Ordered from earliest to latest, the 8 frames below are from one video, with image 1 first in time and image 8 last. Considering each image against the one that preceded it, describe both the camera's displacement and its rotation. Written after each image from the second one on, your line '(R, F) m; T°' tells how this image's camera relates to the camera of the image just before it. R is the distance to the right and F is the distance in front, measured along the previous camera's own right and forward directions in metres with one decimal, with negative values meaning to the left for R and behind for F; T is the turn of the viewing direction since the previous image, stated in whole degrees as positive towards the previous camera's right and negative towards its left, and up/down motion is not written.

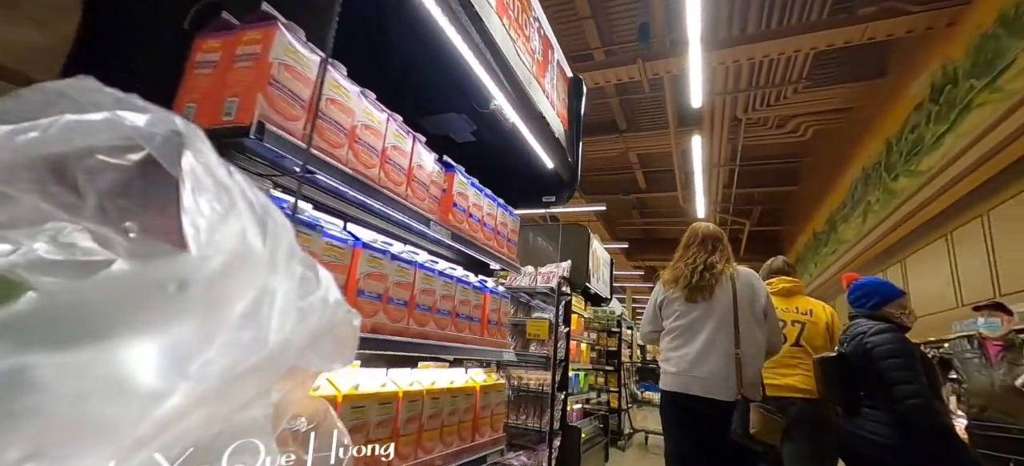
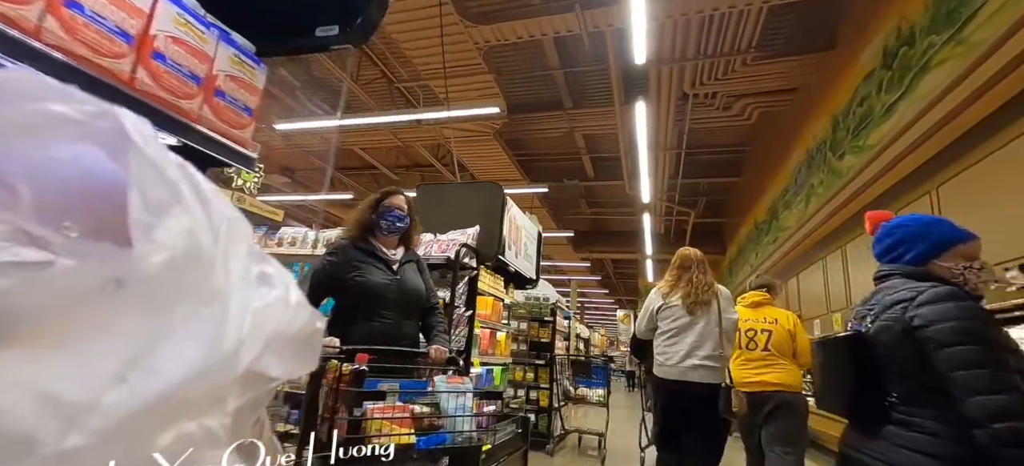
(+0.3, +0.6) m; +6°
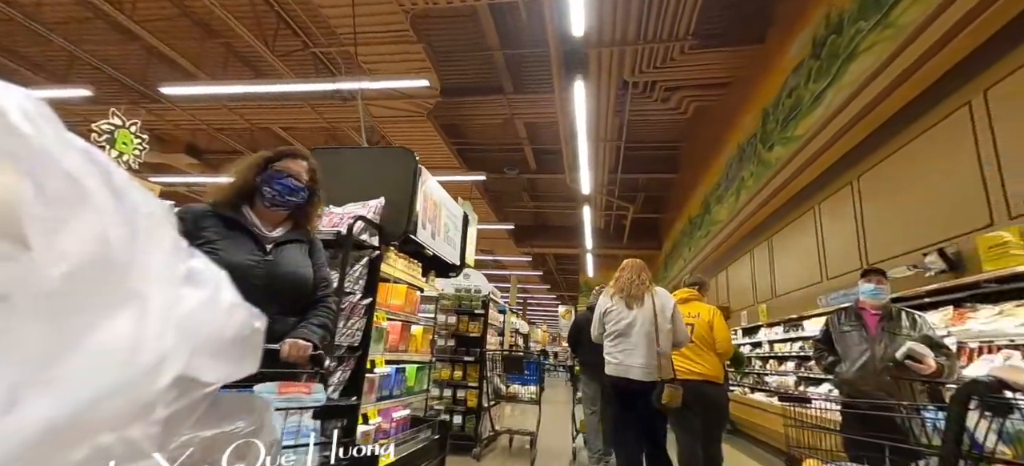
(+0.2, +0.3) m; +7°
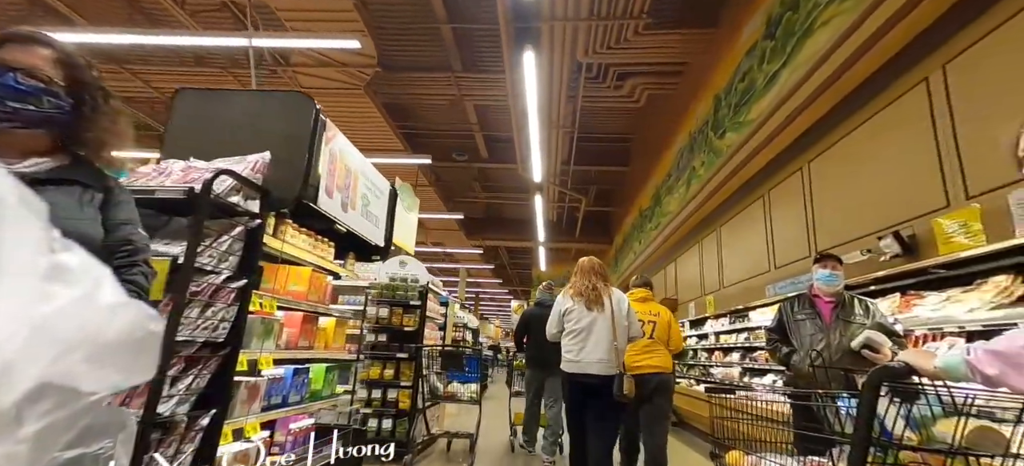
(+0.1, +0.3) m; +6°
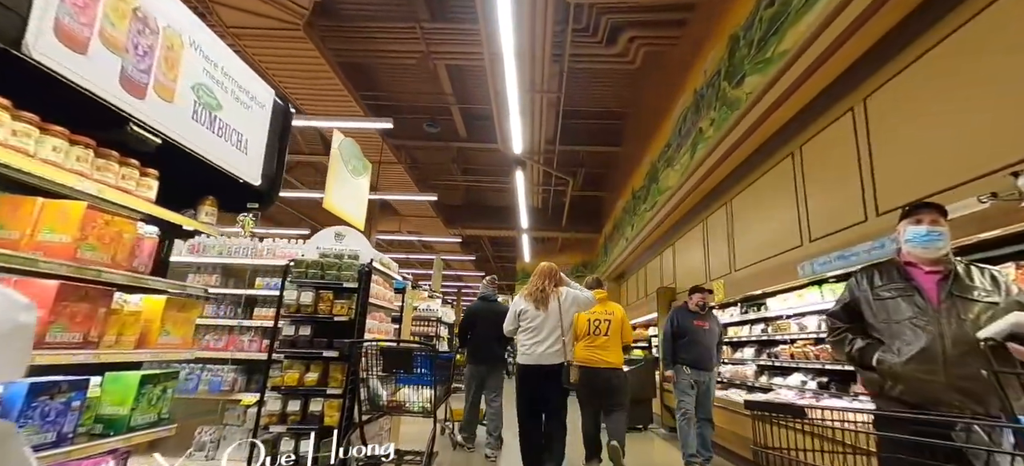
(+0.1, +0.9) m; +2°
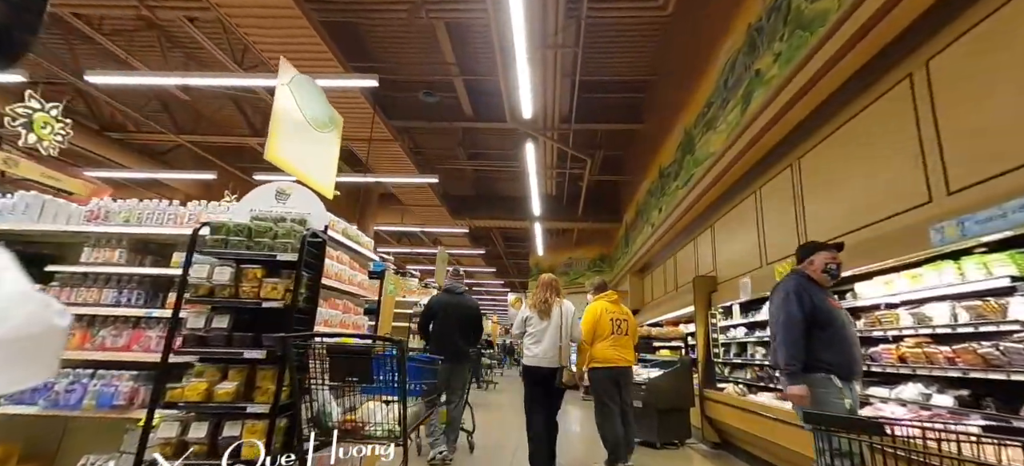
(0.0, +0.9) m; -2°
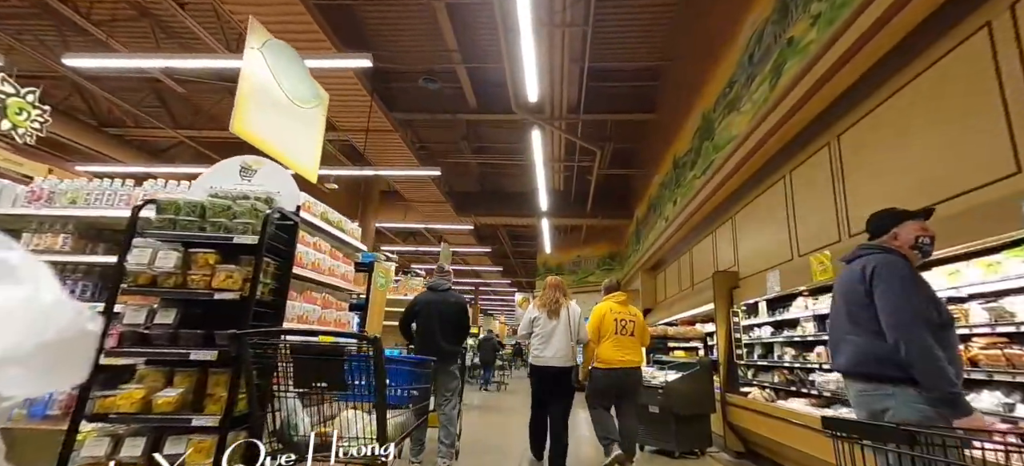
(0.0, +0.3) m; -1°
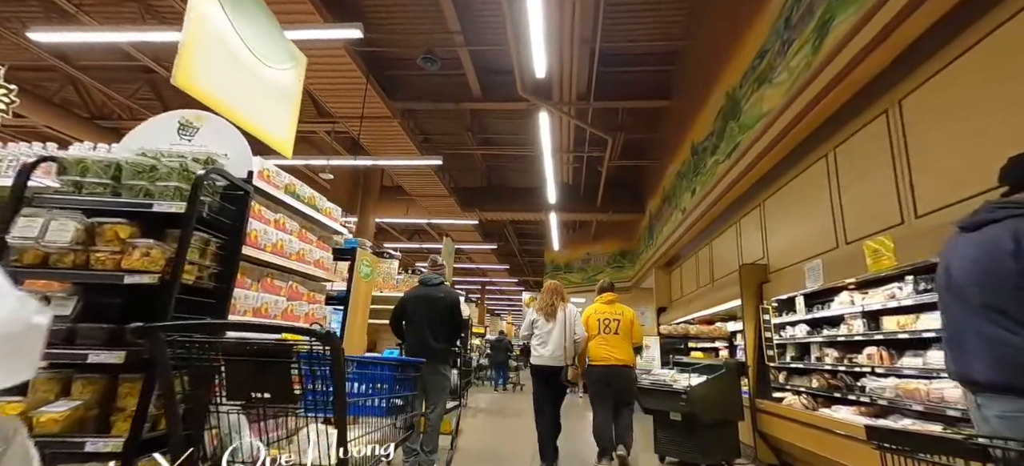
(0.0, +0.4) m; -1°
